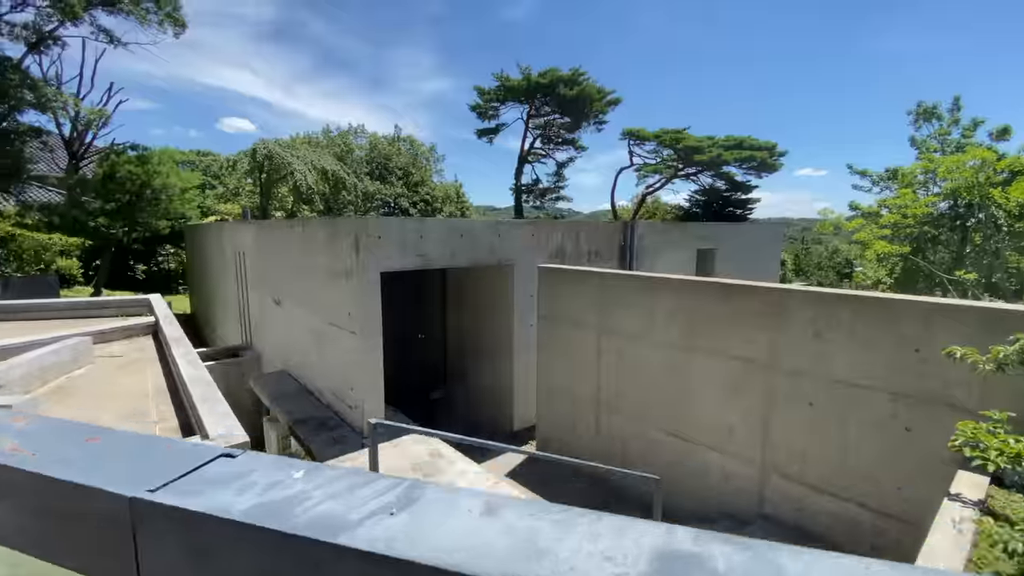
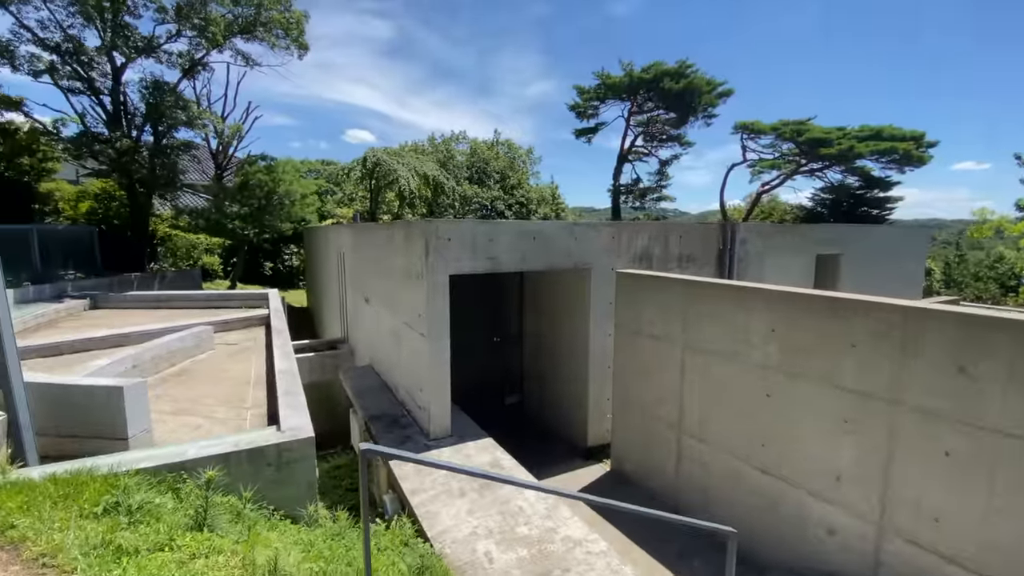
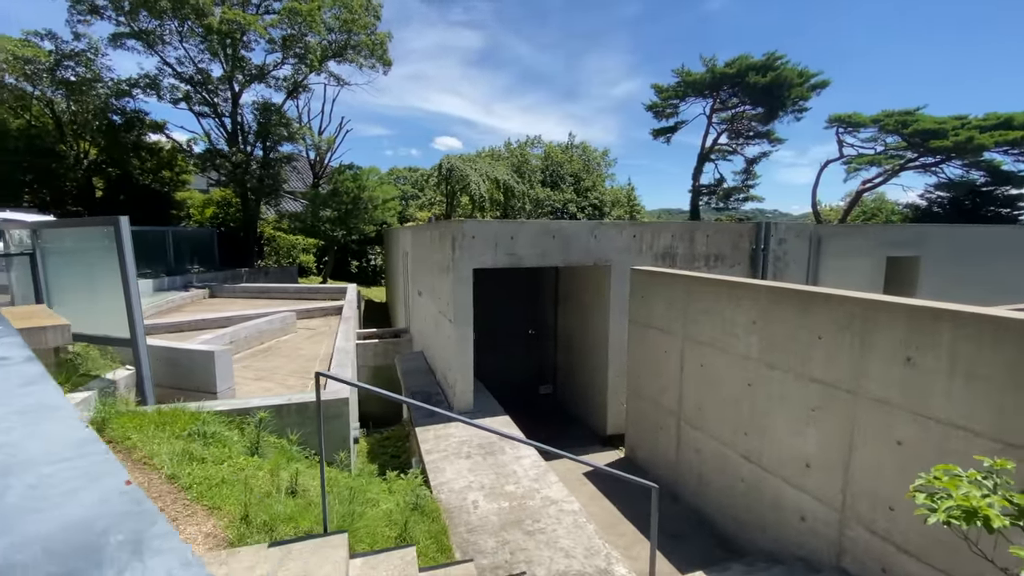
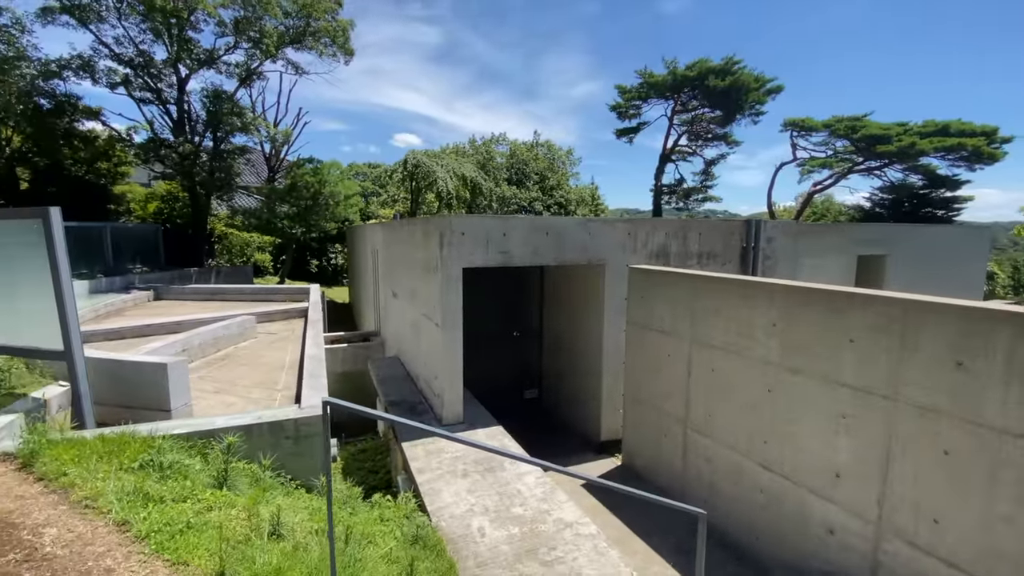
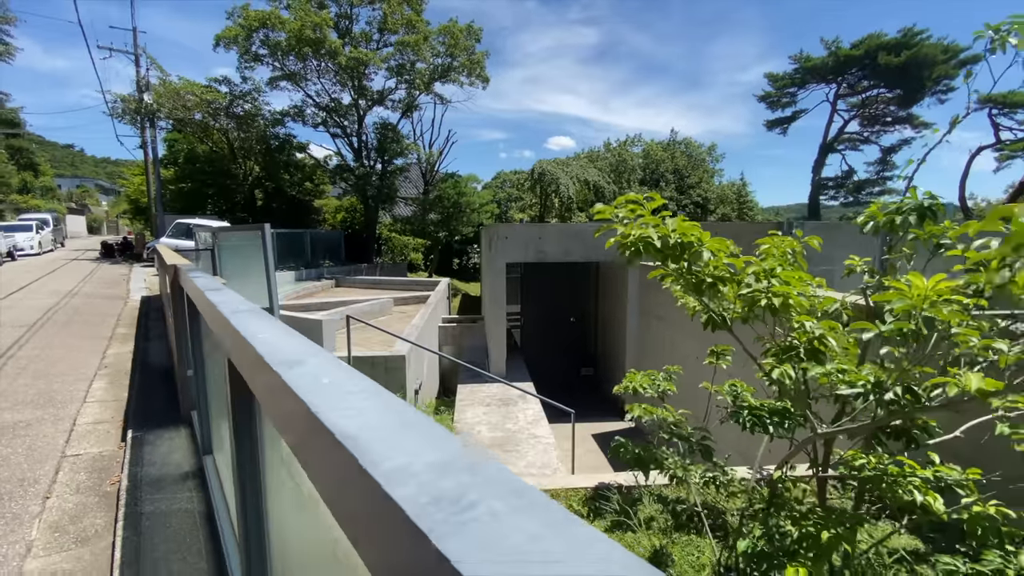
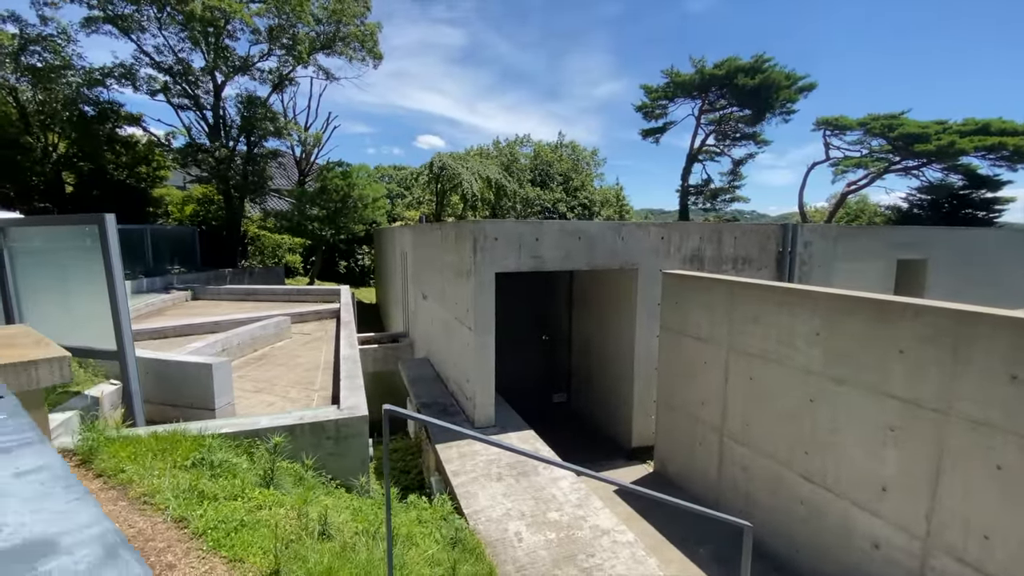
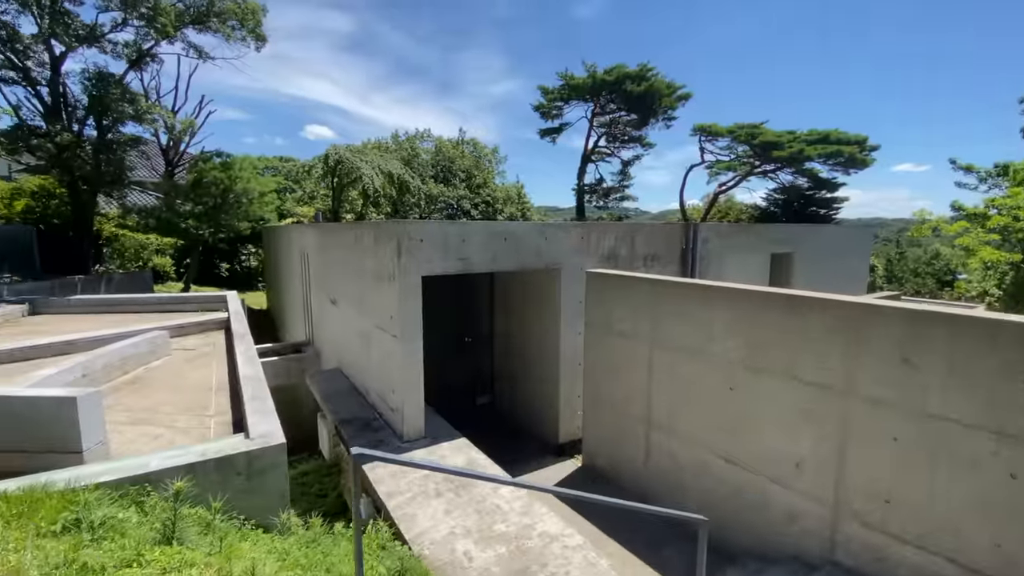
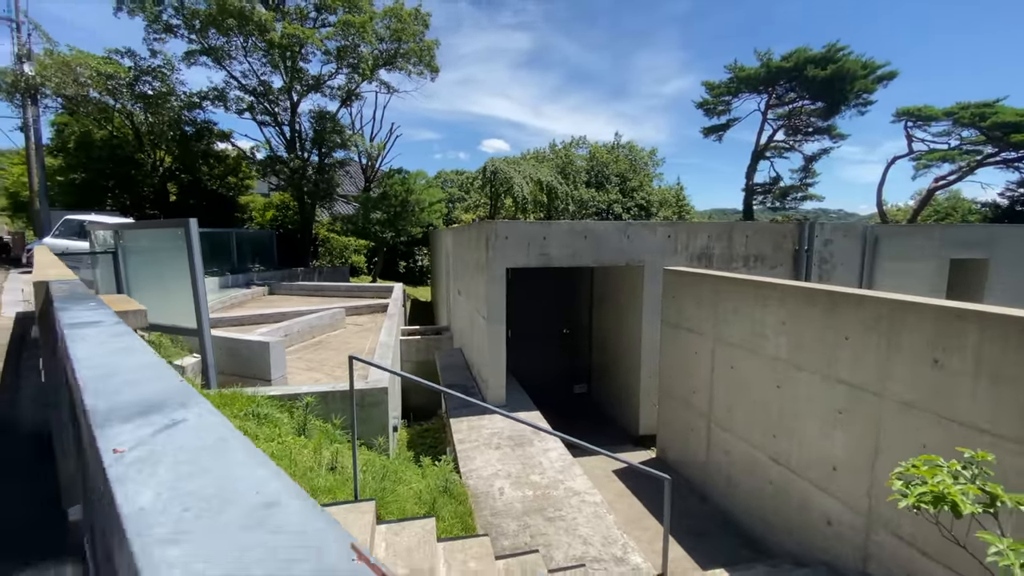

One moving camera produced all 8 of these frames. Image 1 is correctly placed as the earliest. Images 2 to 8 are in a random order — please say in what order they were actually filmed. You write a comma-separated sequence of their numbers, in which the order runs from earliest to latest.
7, 2, 4, 6, 3, 8, 5
